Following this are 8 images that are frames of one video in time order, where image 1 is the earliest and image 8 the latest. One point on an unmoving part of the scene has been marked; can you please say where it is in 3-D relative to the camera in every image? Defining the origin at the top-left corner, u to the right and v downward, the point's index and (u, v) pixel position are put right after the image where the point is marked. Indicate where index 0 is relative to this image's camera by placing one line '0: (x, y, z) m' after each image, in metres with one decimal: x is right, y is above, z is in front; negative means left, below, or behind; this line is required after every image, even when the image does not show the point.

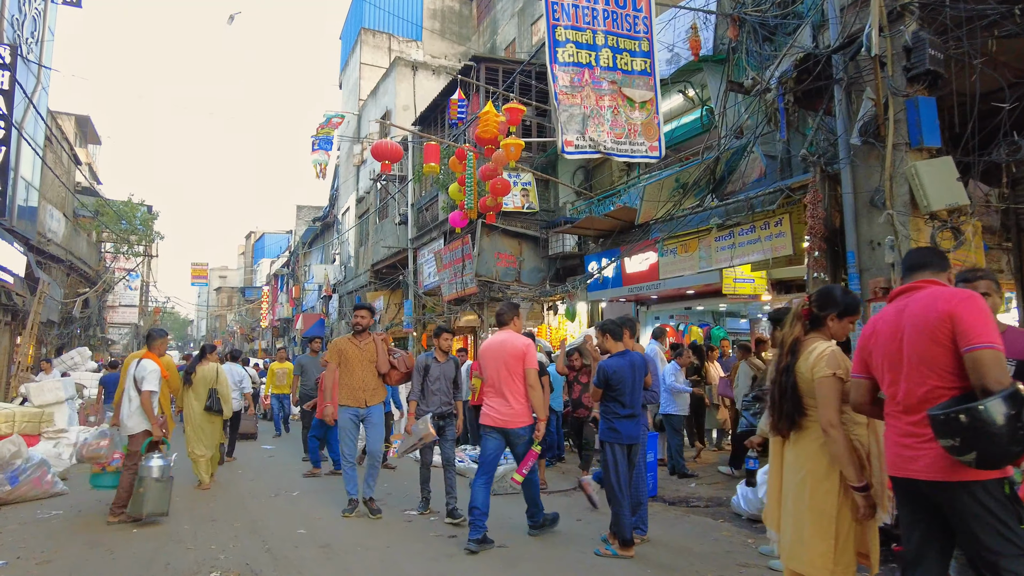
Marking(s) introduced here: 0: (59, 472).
0: (-5.5, -2.3, +7.9) m
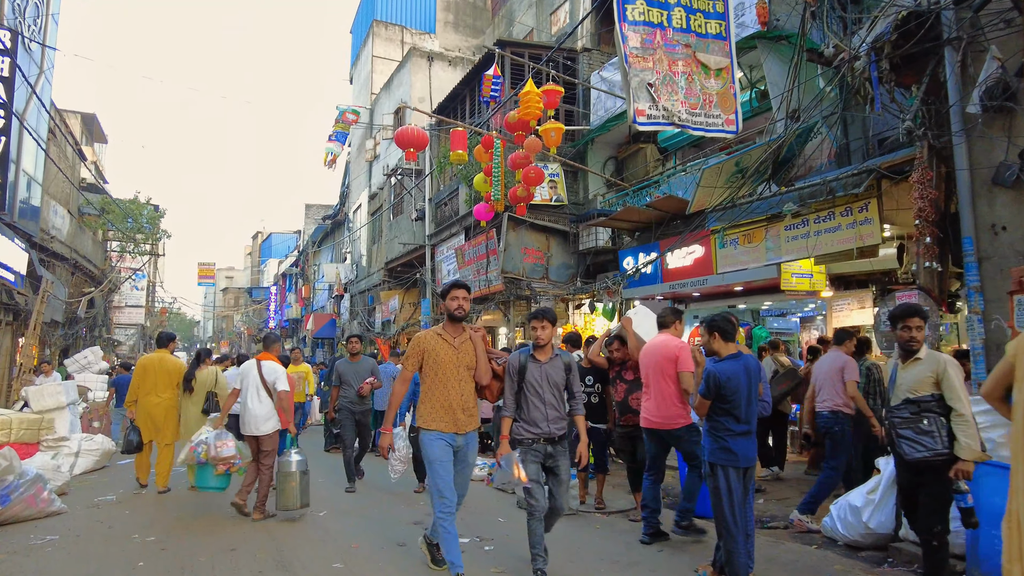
0: (-5.0, -2.2, +7.2) m
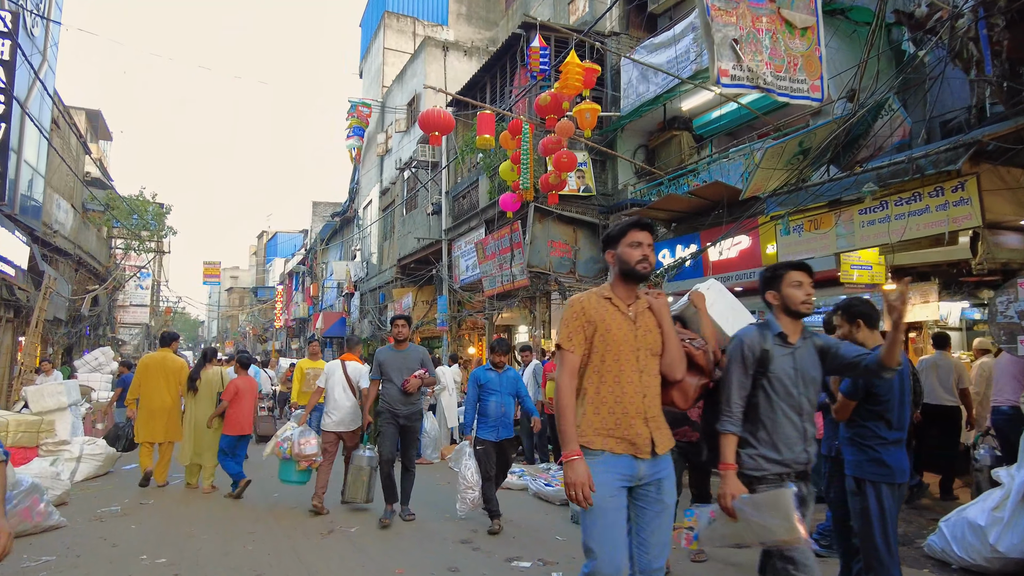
0: (-4.5, -2.1, +6.5) m
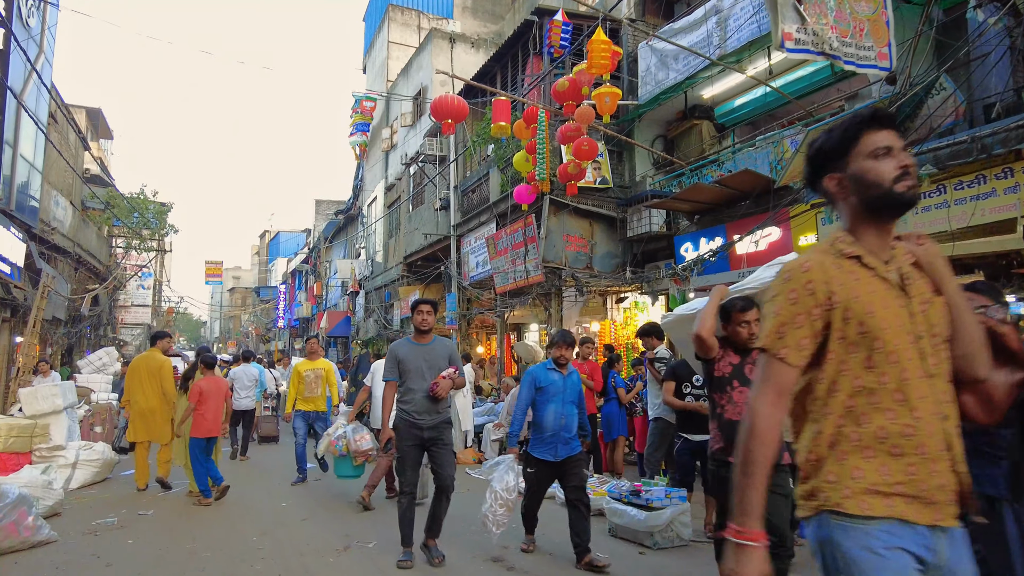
0: (-4.3, -2.0, +6.0) m
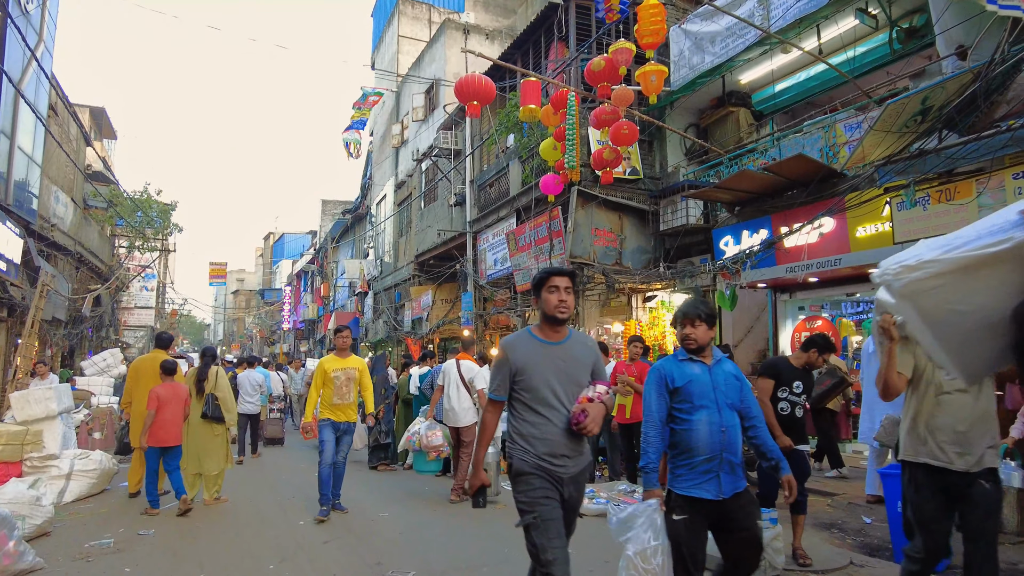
0: (-3.9, -1.9, +5.3) m
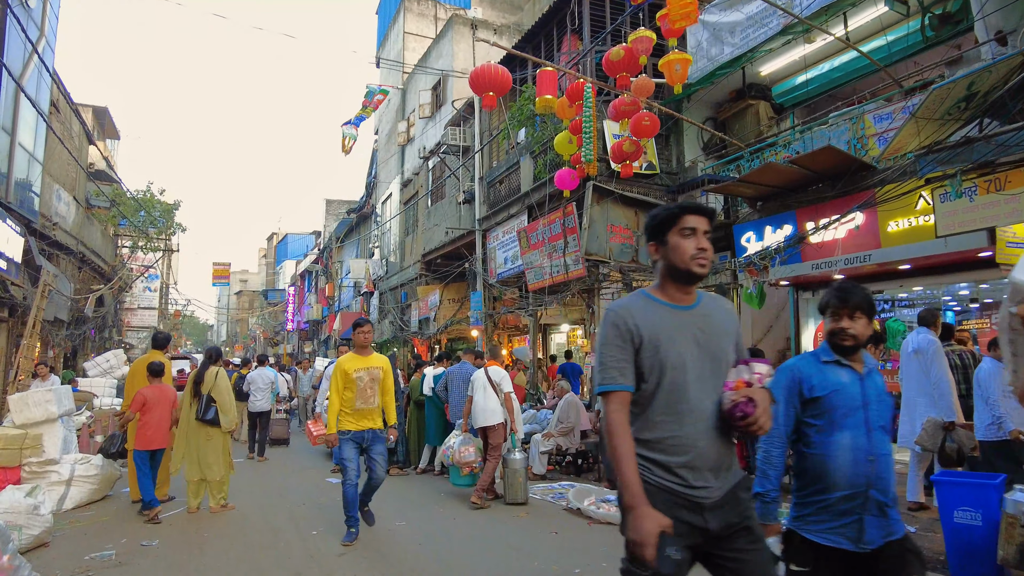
0: (-3.7, -1.9, +5.0) m
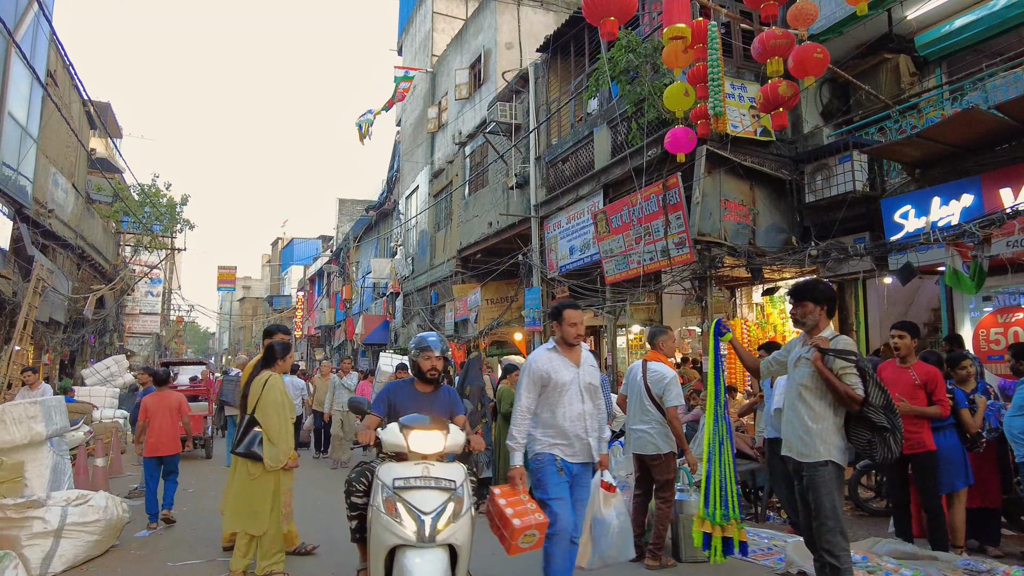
0: (-2.4, -1.7, +3.0) m
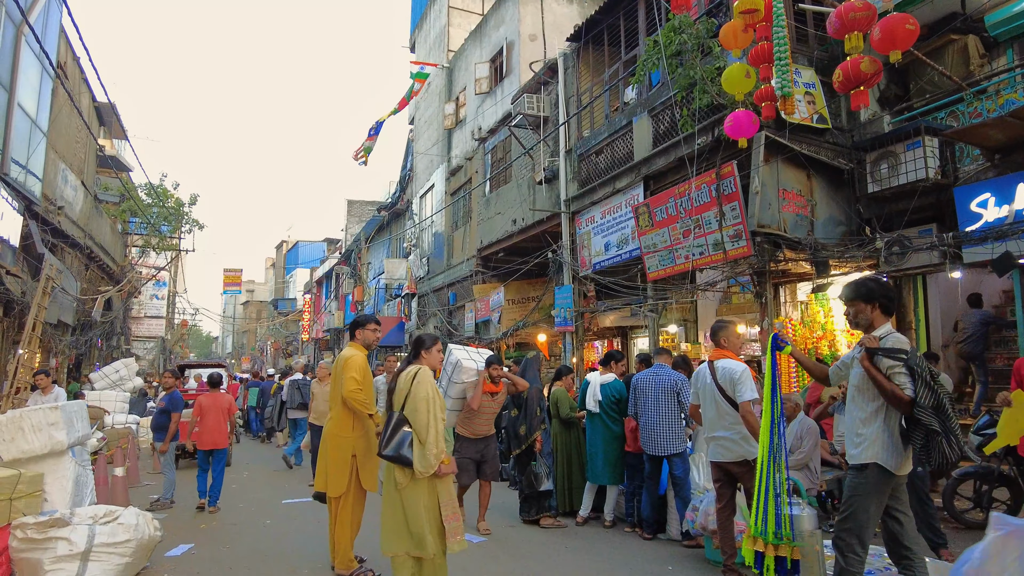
0: (-1.8, -1.6, +2.4) m
